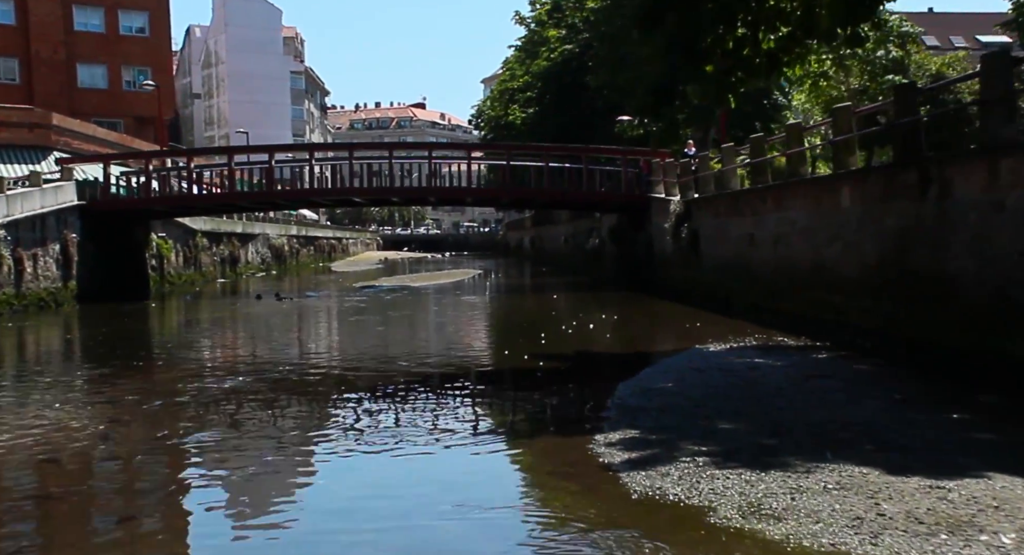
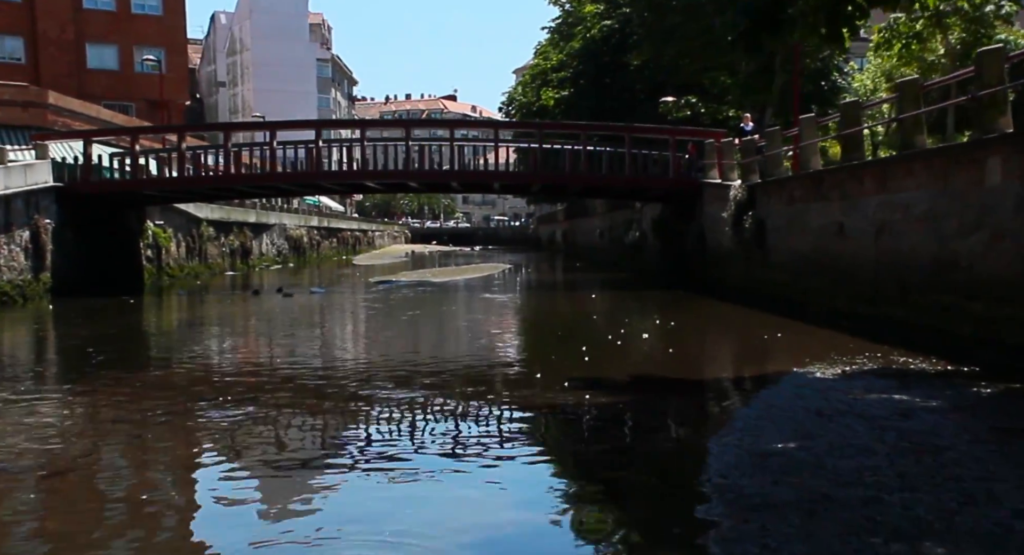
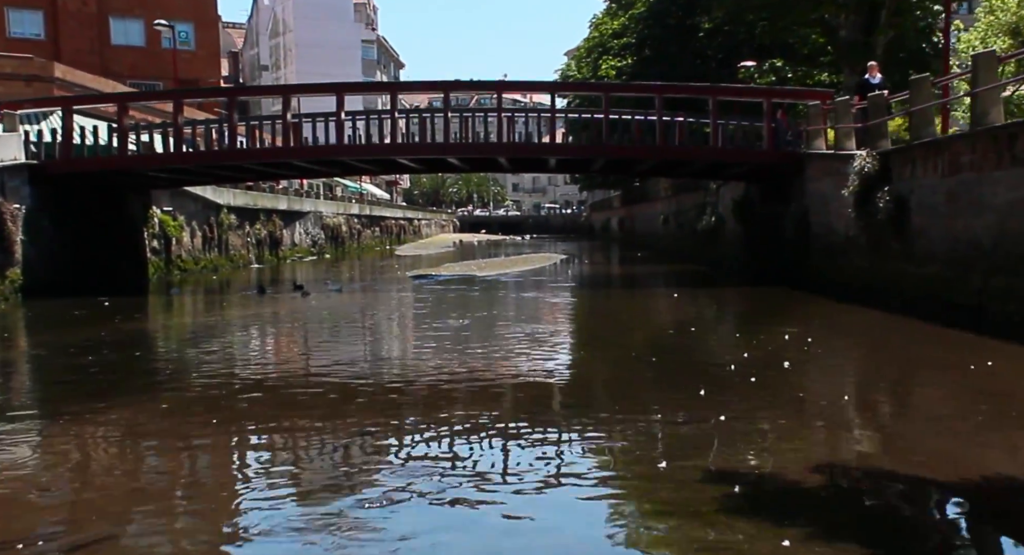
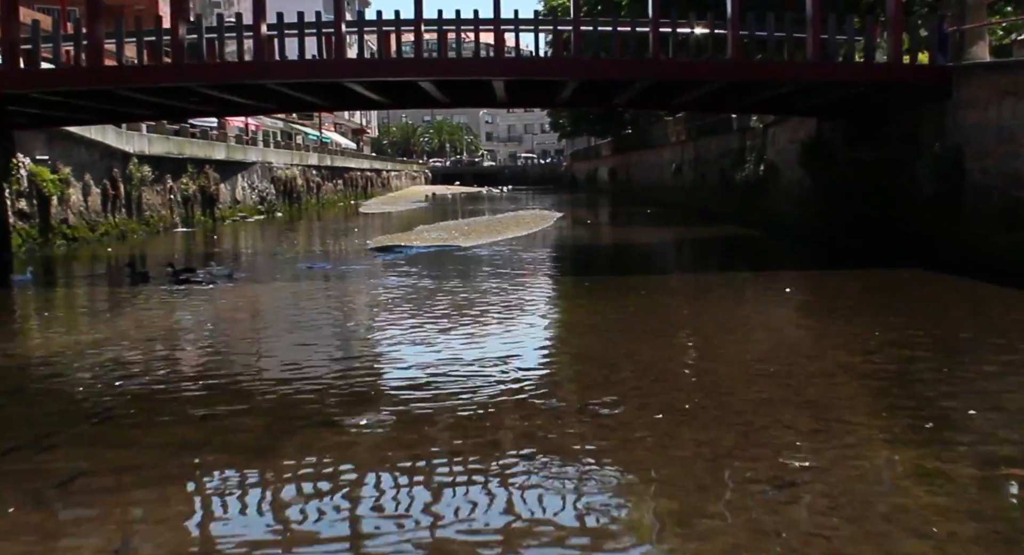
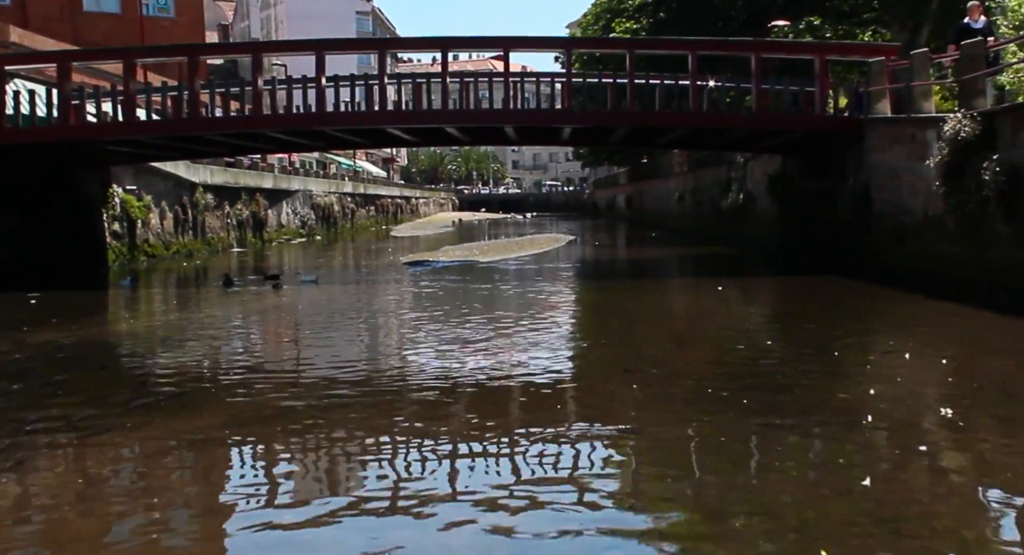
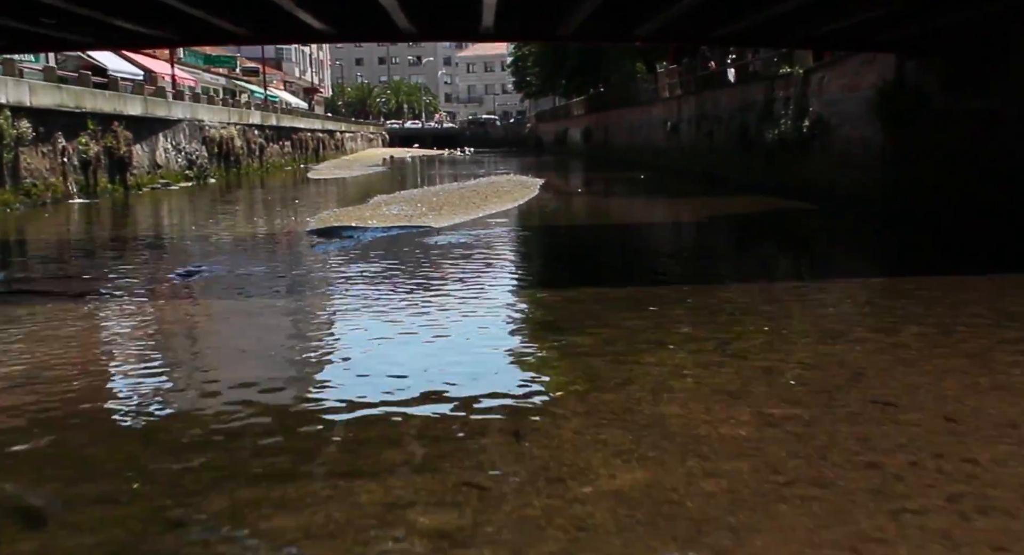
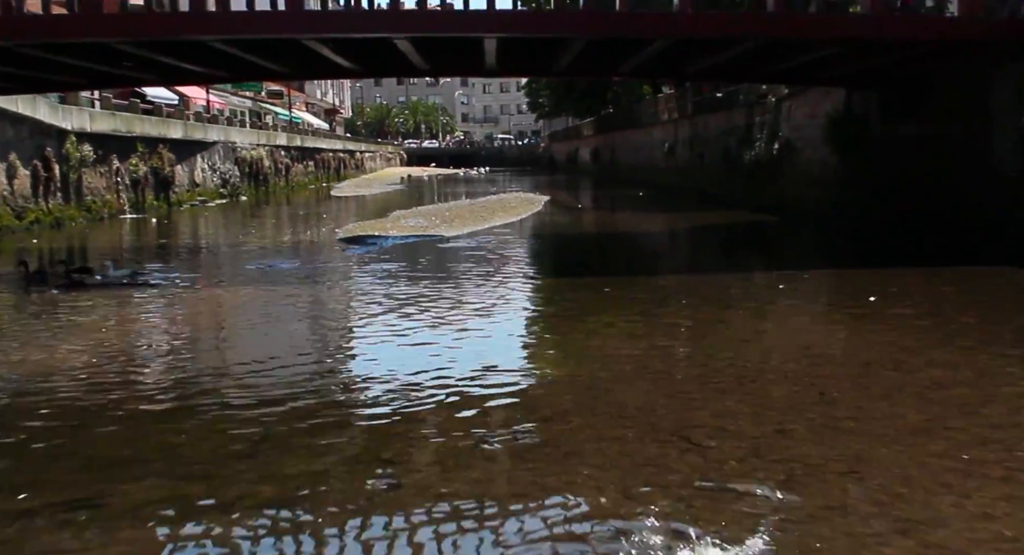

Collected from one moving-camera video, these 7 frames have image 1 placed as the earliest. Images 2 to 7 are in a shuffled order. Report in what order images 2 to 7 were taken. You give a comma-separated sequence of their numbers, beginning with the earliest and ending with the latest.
2, 3, 5, 4, 7, 6
